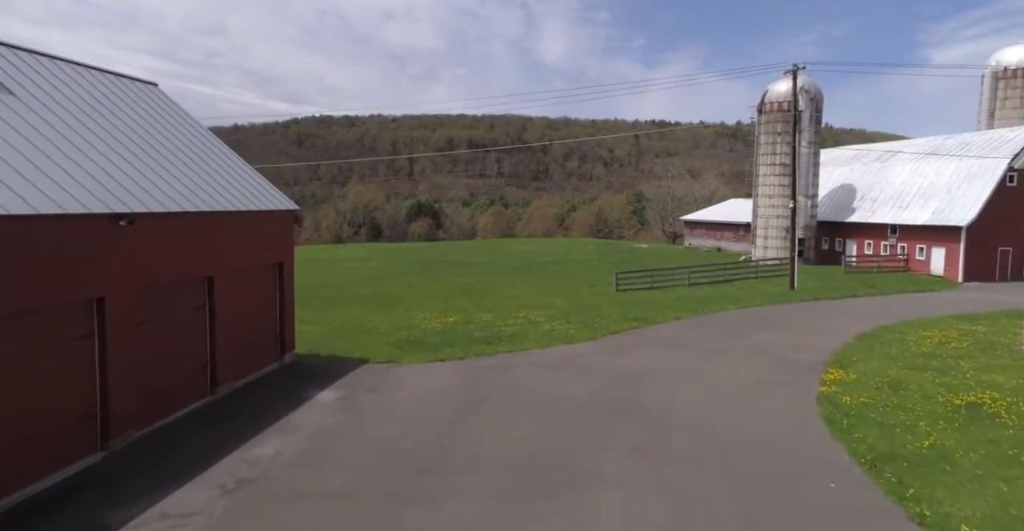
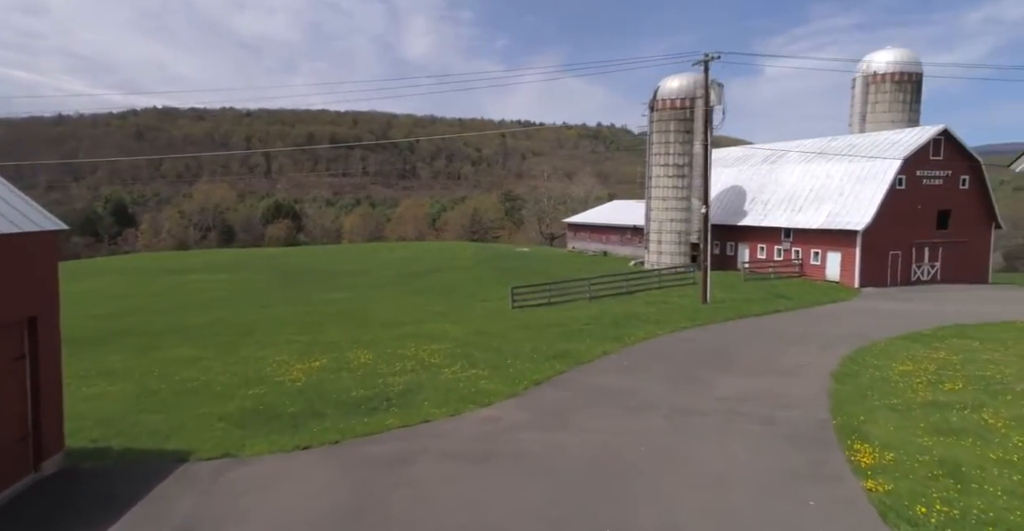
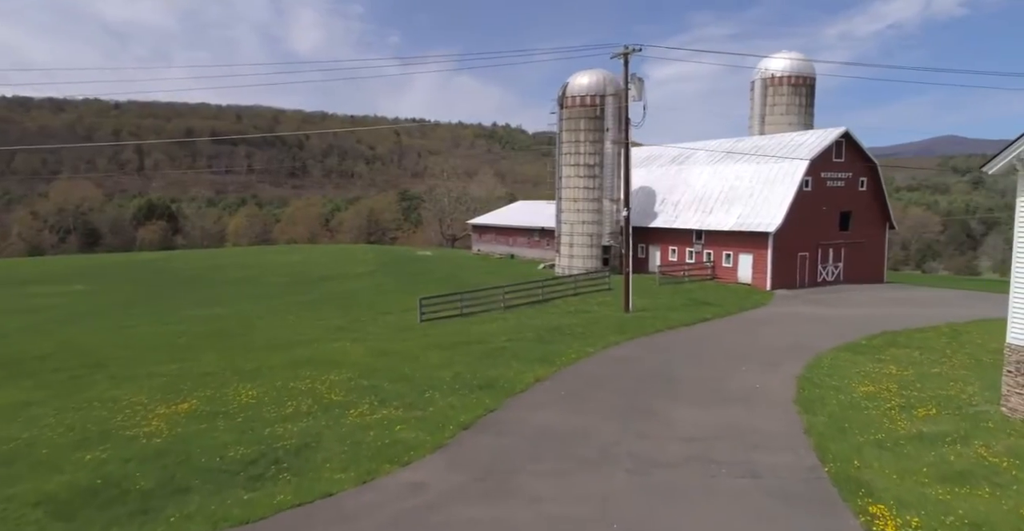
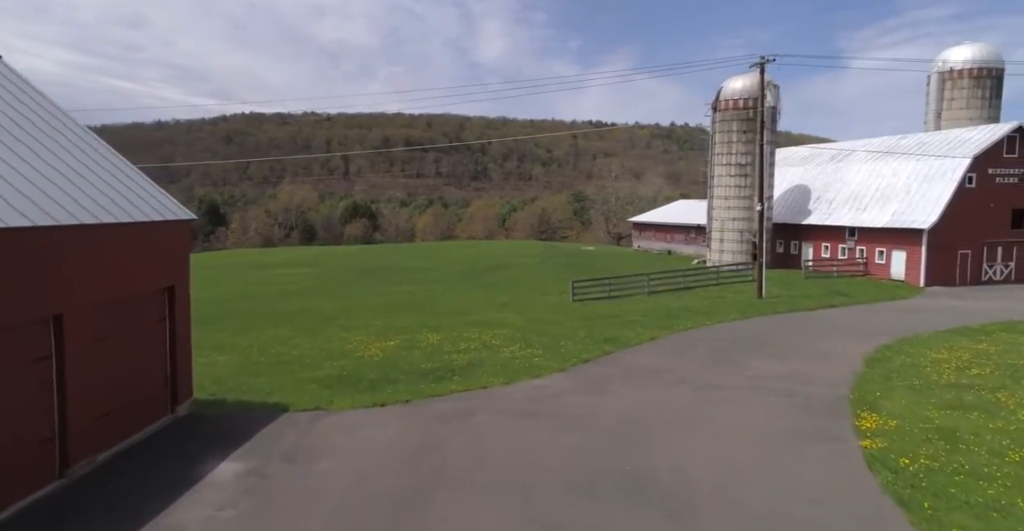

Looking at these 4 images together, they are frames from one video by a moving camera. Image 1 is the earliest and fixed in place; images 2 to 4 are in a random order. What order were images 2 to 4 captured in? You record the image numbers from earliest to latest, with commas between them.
4, 2, 3
